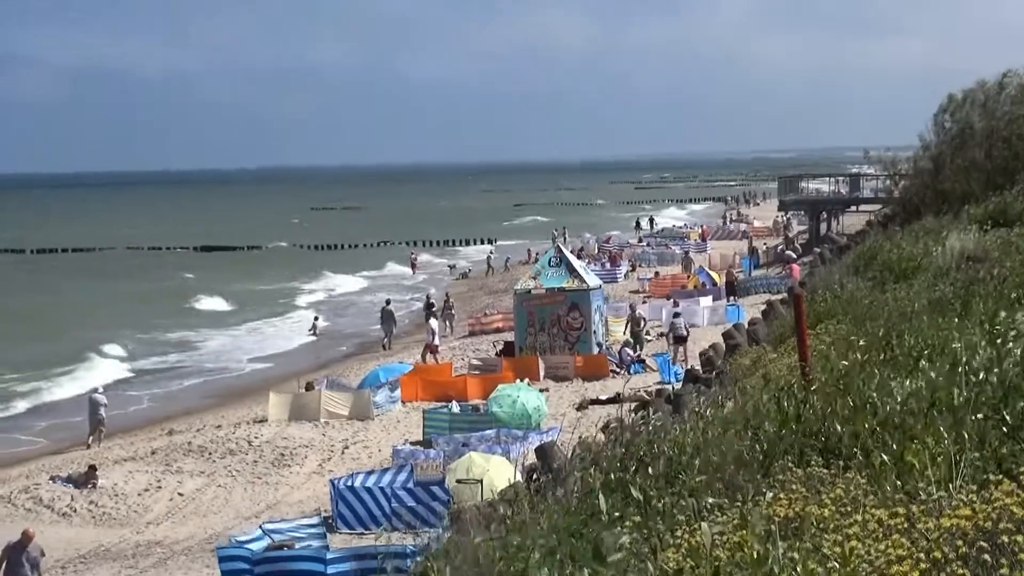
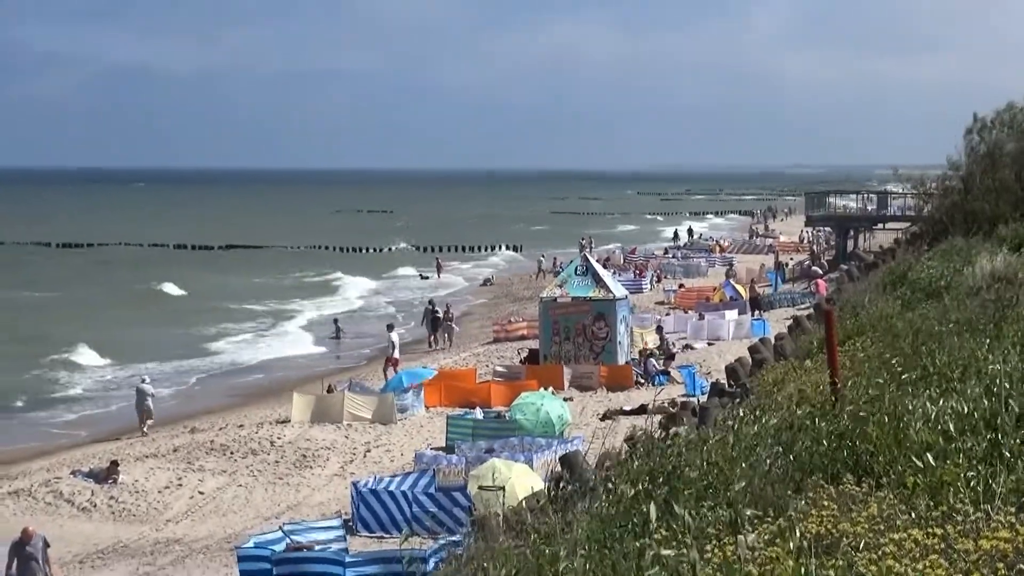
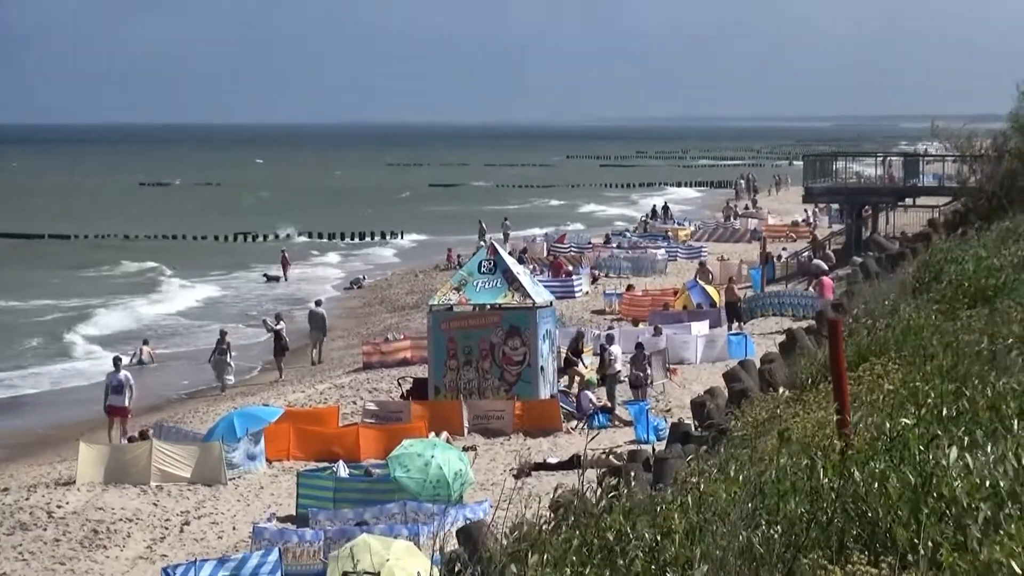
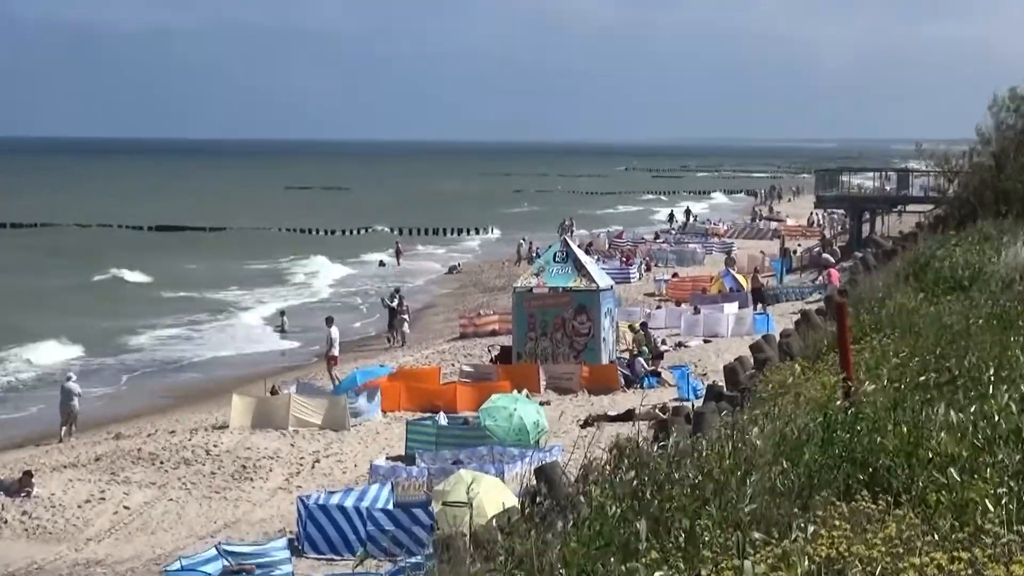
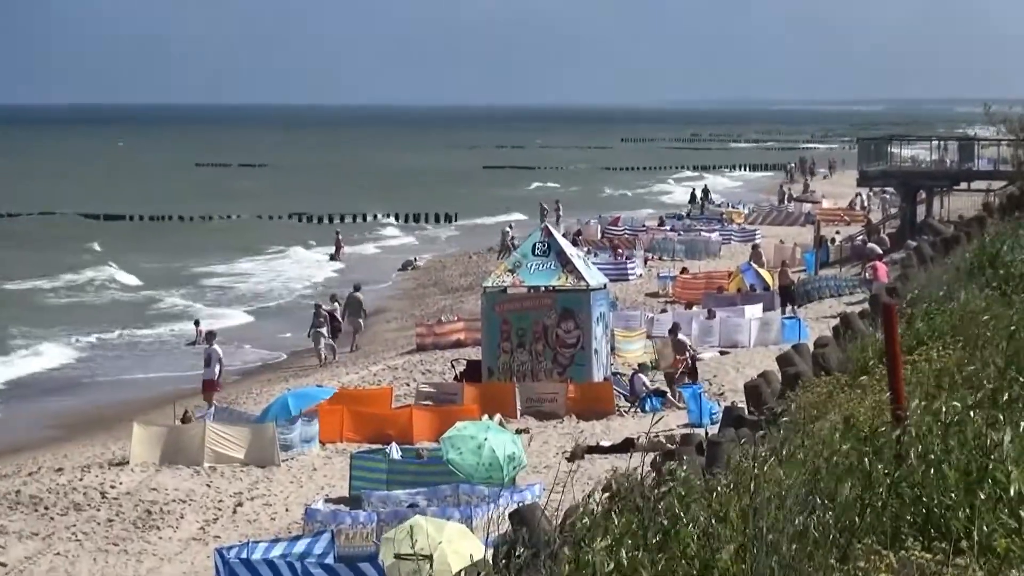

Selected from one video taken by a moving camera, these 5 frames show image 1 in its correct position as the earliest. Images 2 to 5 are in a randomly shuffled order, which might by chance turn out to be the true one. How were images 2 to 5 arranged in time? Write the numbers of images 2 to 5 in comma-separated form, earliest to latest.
2, 4, 5, 3
